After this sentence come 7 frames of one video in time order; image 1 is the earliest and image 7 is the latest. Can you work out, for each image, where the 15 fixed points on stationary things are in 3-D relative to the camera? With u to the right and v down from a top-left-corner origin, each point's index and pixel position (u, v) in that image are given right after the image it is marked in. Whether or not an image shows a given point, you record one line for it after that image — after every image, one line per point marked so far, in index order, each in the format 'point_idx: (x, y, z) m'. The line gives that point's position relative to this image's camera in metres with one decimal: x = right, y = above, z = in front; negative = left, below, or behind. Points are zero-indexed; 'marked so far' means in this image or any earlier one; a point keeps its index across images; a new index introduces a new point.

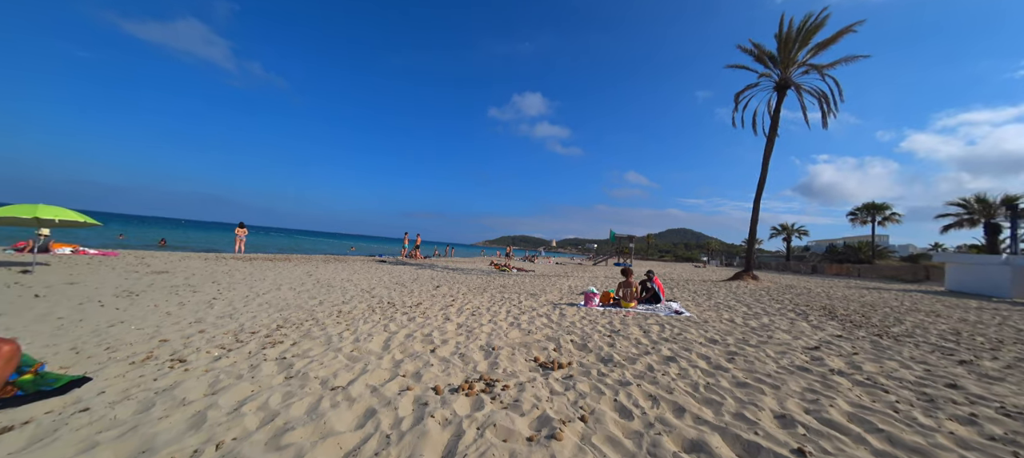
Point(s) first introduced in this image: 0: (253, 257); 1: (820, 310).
0: (-11.2, -1.2, +14.2) m
1: (+7.2, -1.9, +7.7) m
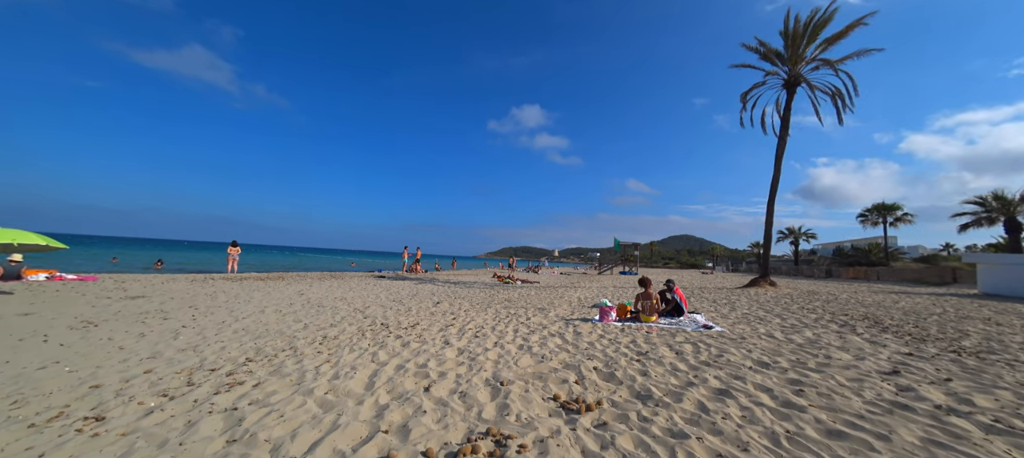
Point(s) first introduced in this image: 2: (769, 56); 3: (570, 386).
0: (-11.0, -1.9, +13.5) m
1: (+7.4, -1.9, +6.9) m
2: (+12.0, +8.1, +15.4) m
3: (+0.6, -1.5, +3.2) m
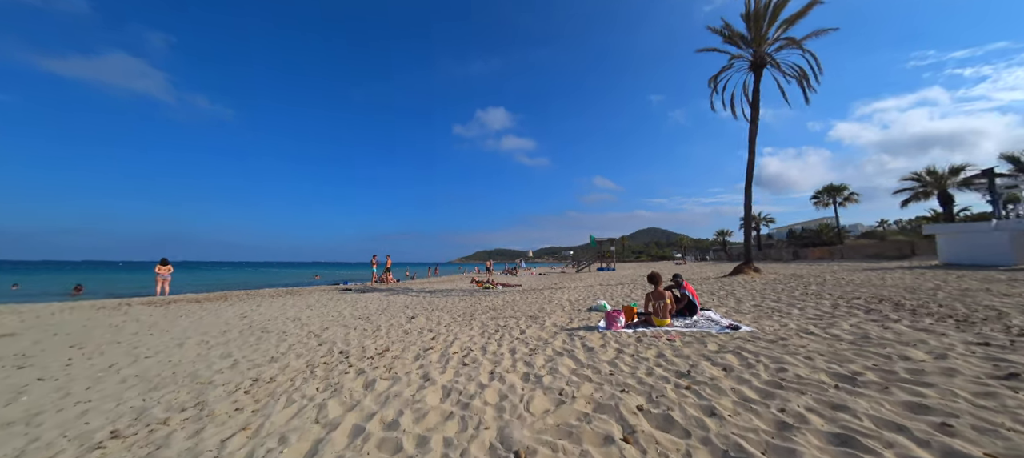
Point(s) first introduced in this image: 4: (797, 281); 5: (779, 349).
0: (-11.7, -2.4, +11.4) m
1: (+7.2, -1.6, +6.4) m
2: (+10.7, +8.5, +15.2) m
3: (+0.7, -1.4, +2.1) m
4: (+10.4, -2.1, +12.0) m
5: (+3.3, -1.5, +4.0) m
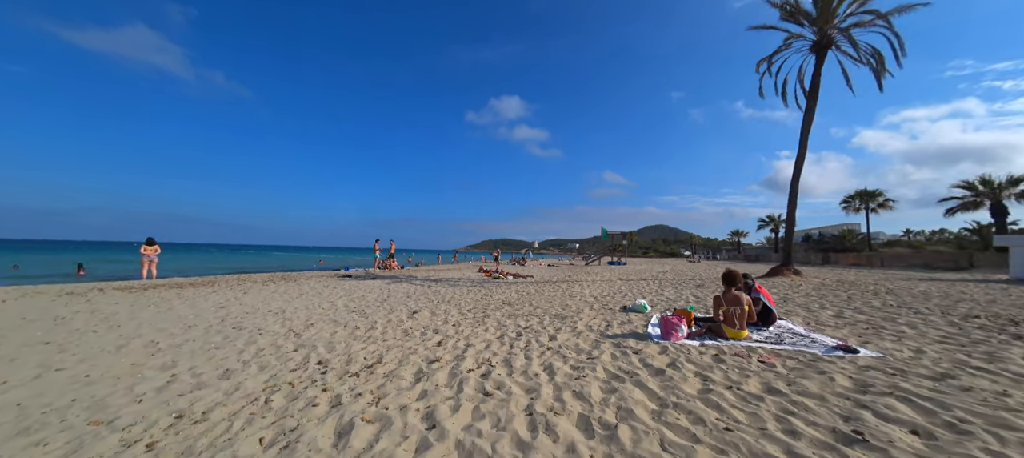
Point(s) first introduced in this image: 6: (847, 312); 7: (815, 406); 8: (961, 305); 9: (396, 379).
0: (-11.2, -1.7, +10.3) m
1: (+7.6, -1.4, +4.9) m
2: (+11.5, +9.0, +13.4) m
3: (+1.0, -1.2, +0.8) m
4: (+10.9, -1.8, +10.5) m
5: (+3.6, -1.3, +2.6) m
6: (+6.3, -1.5, +6.2) m
7: (+2.3, -1.3, +2.5) m
8: (+9.3, -1.5, +6.8) m
9: (-1.2, -1.5, +3.3) m
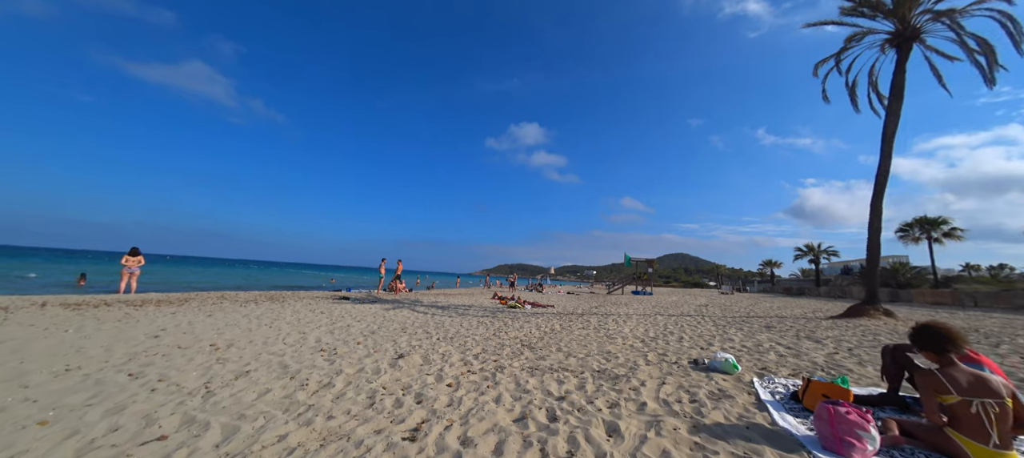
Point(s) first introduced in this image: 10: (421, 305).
0: (-10.6, -1.9, +8.9) m
1: (+7.9, -1.7, +2.5) m
2: (+12.5, +7.8, +11.5) m
3: (+1.1, -1.0, -1.2) m
4: (+11.4, -2.6, +7.9) m
5: (+3.8, -1.3, +0.4) m
6: (+6.7, -1.9, +3.8) m
7: (+2.4, -1.3, +0.3) m
8: (+9.6, -2.0, +4.3) m
9: (-1.0, -1.4, +1.3) m
10: (-3.7, -3.1, +13.4) m
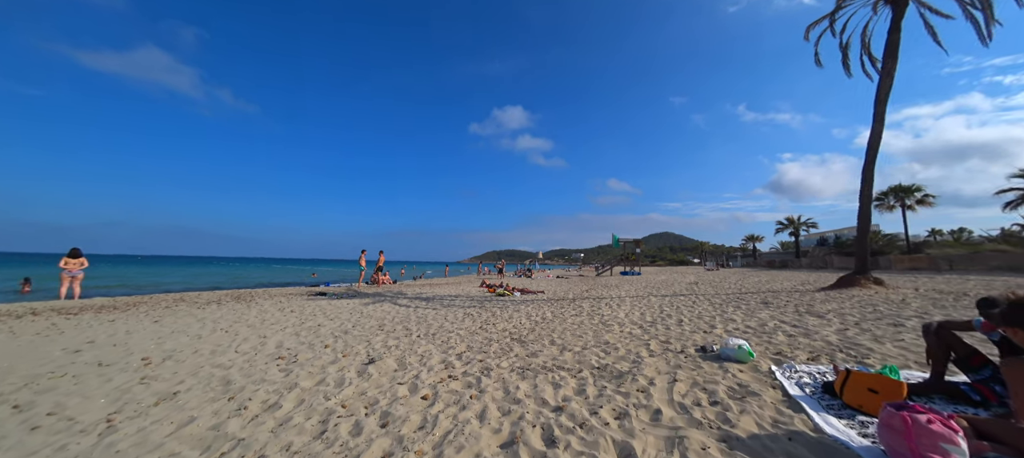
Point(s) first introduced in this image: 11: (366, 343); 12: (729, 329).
0: (-10.9, -1.9, +7.8) m
1: (+7.8, -1.2, +2.2) m
2: (+11.7, +8.9, +11.0) m
3: (+1.1, -1.0, -1.9) m
4: (+11.2, -1.8, +7.7) m
5: (+3.8, -1.1, -0.1) m
6: (+6.5, -1.4, +3.5) m
7: (+2.4, -1.1, -0.2) m
8: (+9.5, -1.4, +4.0) m
9: (-1.0, -1.3, +0.6) m
10: (-4.2, -2.6, +12.7) m
11: (-2.5, -2.0, +5.7) m
12: (+4.1, -1.9, +6.1) m
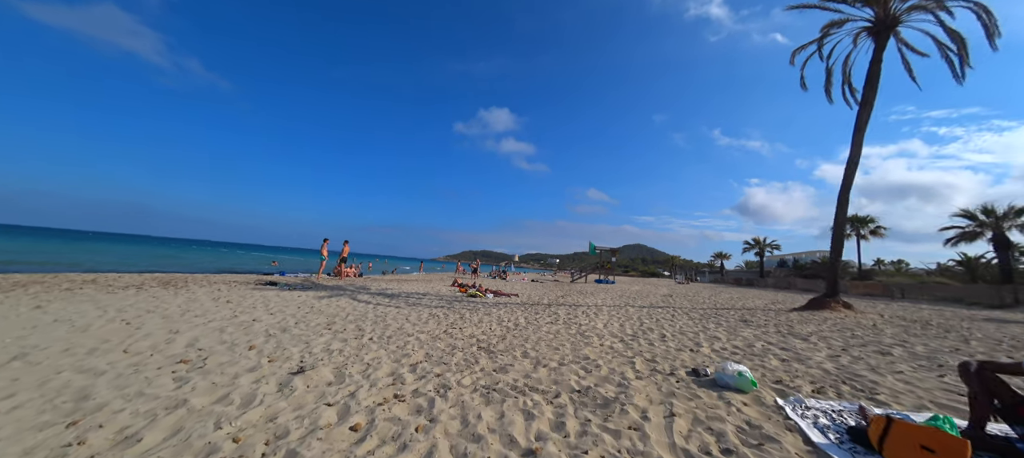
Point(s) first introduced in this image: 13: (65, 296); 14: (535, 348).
0: (-11.5, -1.0, +6.3) m
1: (+7.5, -1.6, +2.0) m
2: (+11.5, +8.1, +11.1) m
3: (+1.2, -0.9, -2.5) m
4: (+10.5, -2.5, +7.7) m
5: (+3.7, -1.2, -0.5) m
6: (+6.2, -1.8, +3.2) m
7: (+2.4, -1.2, -0.8) m
8: (+9.1, -1.9, +3.9) m
9: (-1.1, -1.1, -0.2) m
10: (-5.2, -2.2, +11.6) m
11: (-3.0, -1.7, +4.8) m
12: (+3.5, -2.0, +5.7) m
13: (-8.9, -1.3, +6.6) m
14: (+0.4, -1.9, +5.3) m
